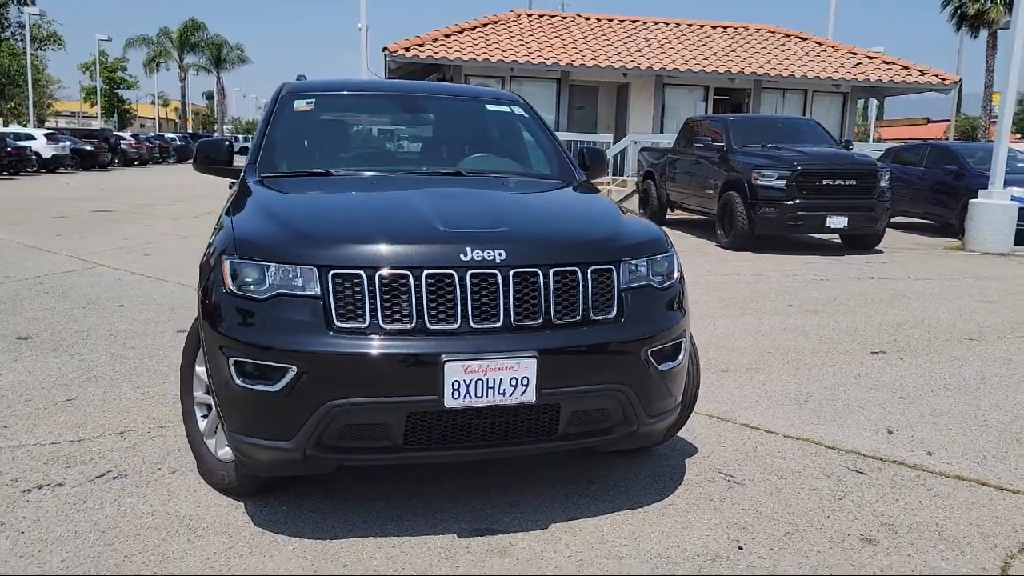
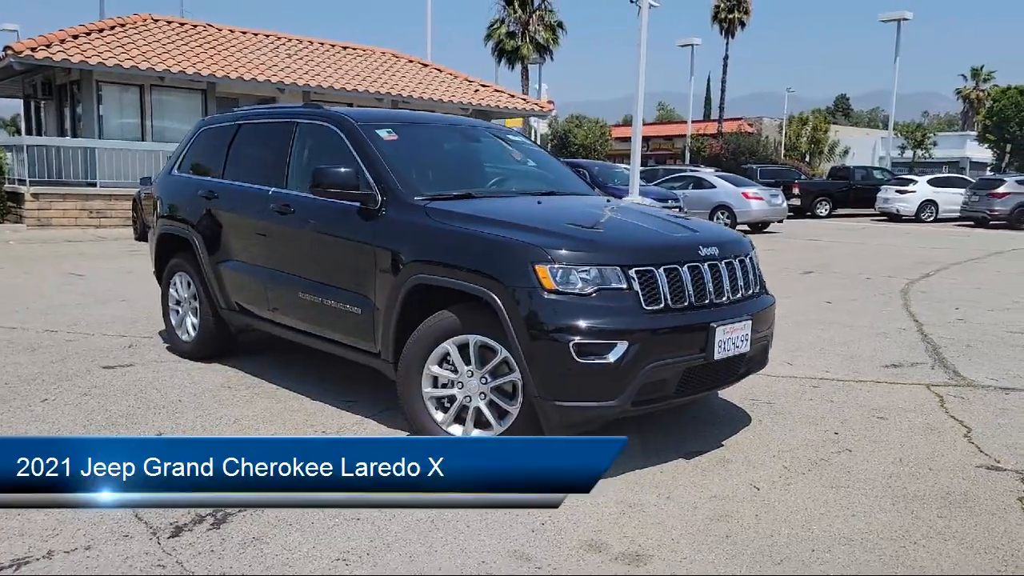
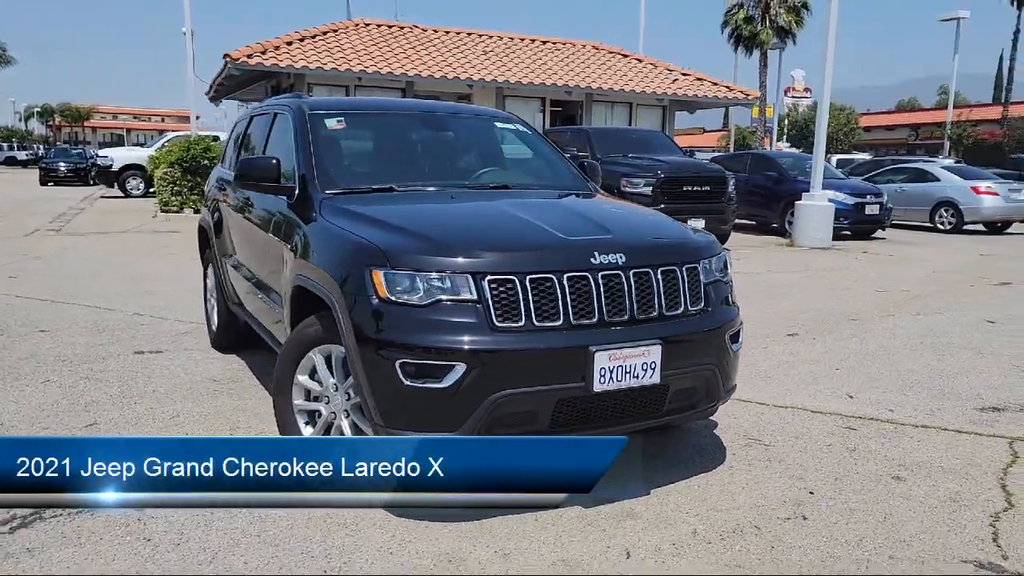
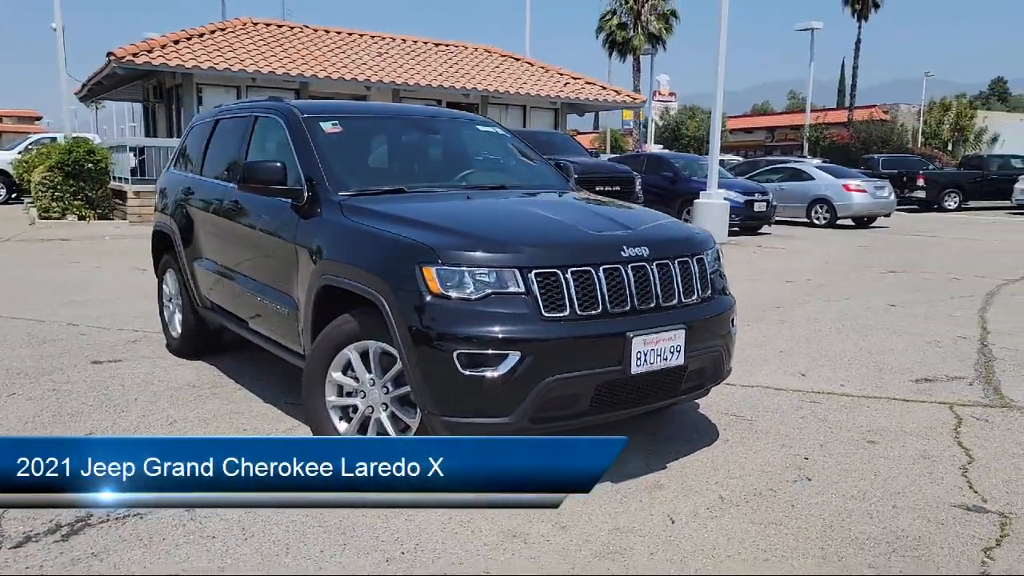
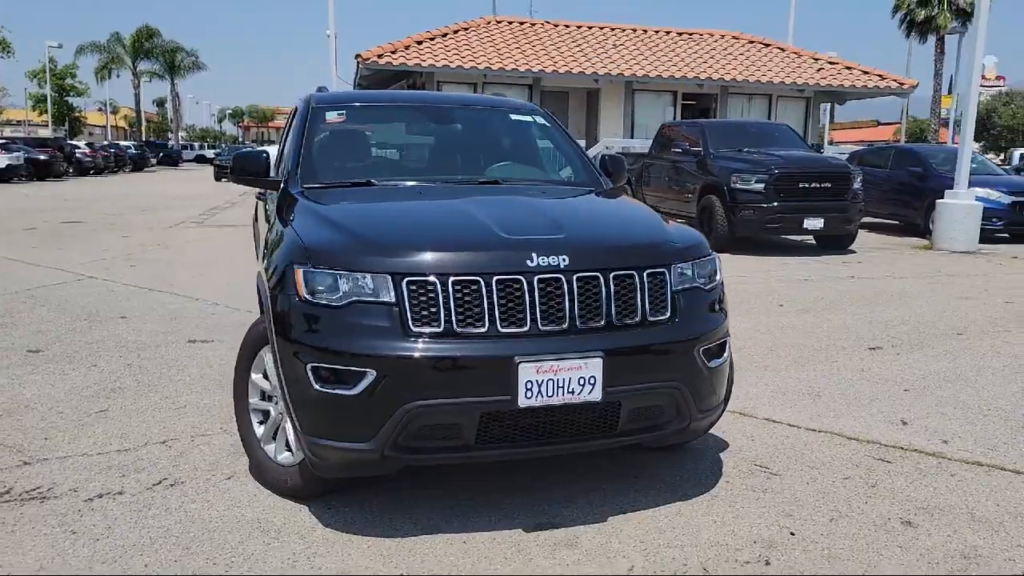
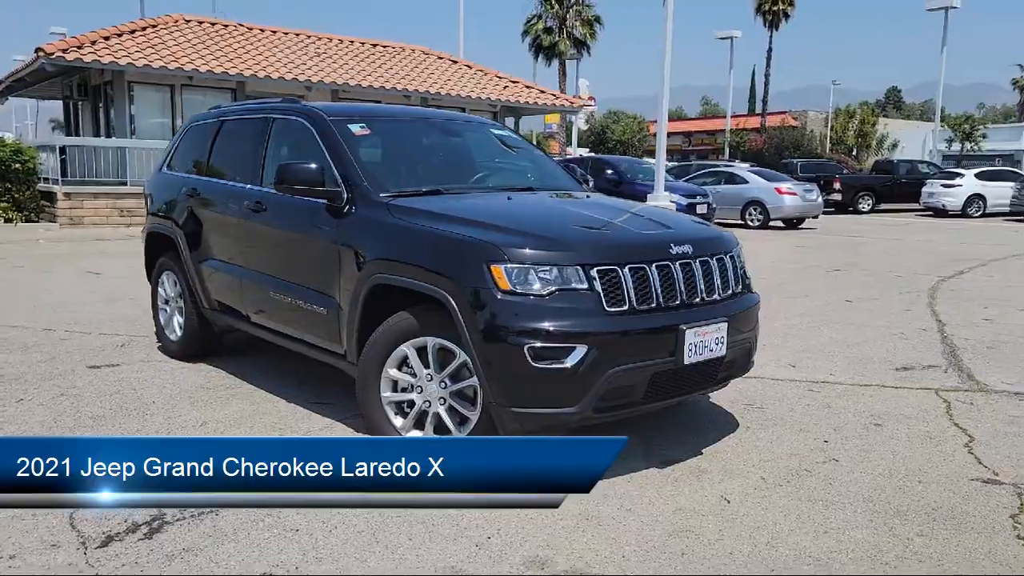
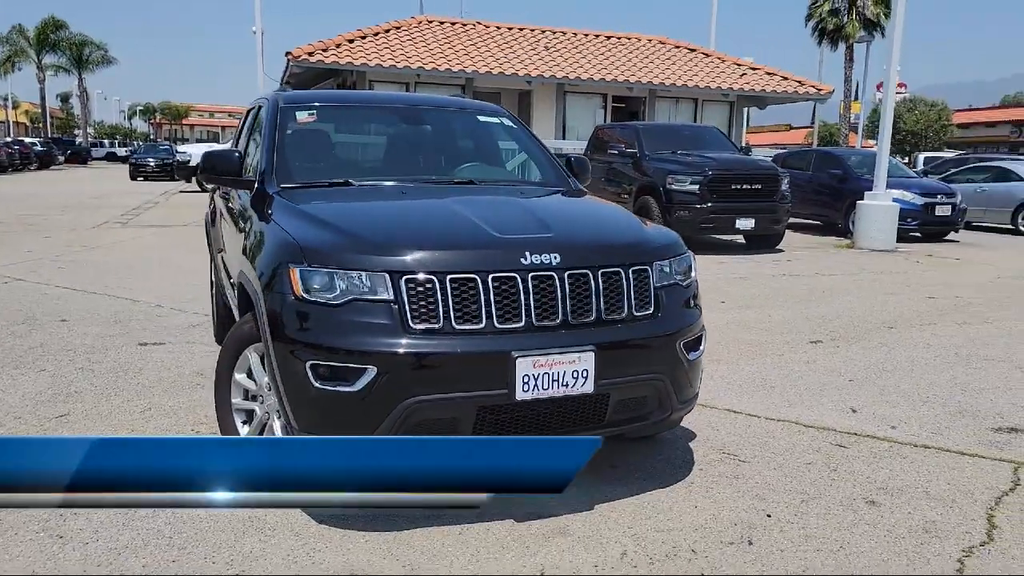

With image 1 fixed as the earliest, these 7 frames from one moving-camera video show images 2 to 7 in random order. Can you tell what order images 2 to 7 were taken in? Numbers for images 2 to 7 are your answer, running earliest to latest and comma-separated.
5, 7, 3, 4, 6, 2
